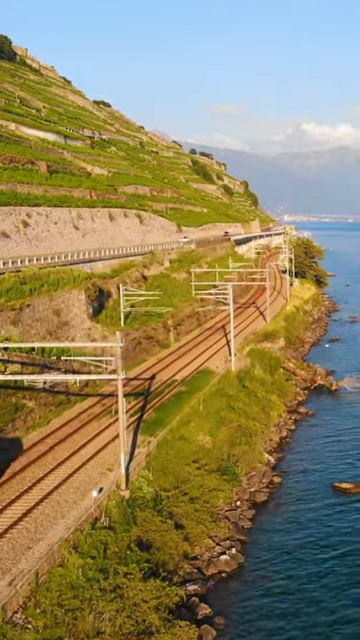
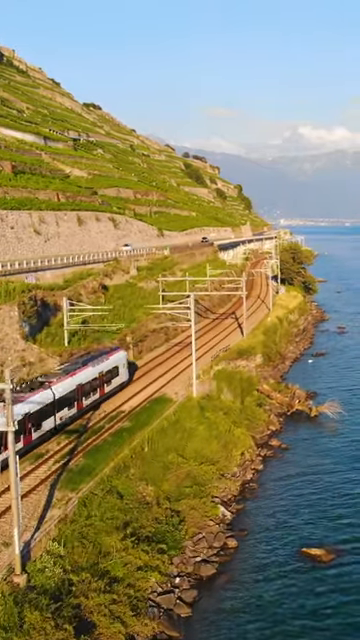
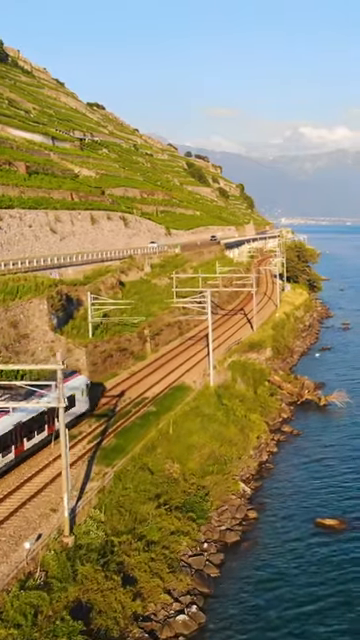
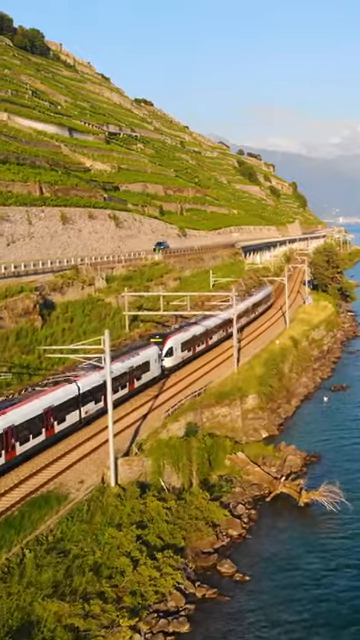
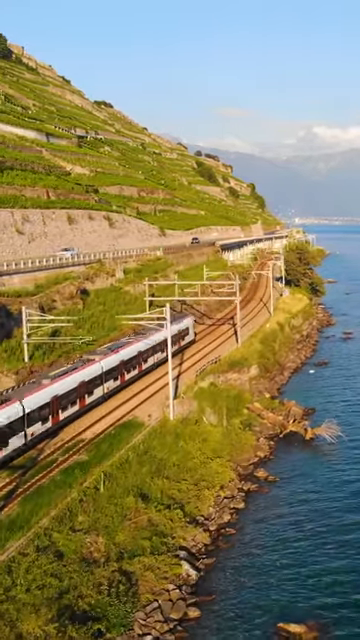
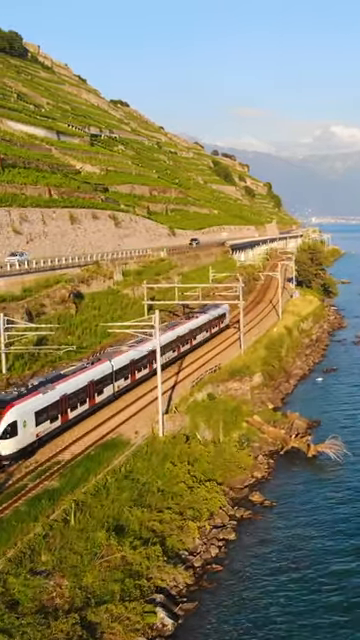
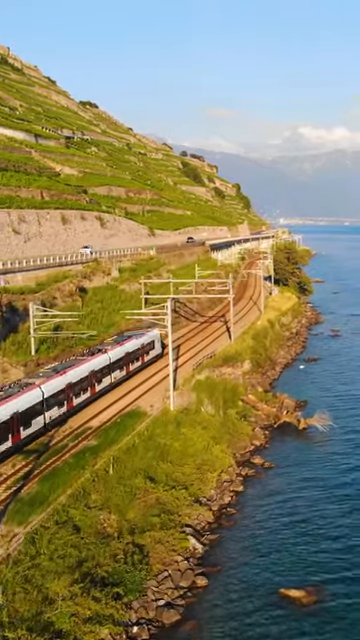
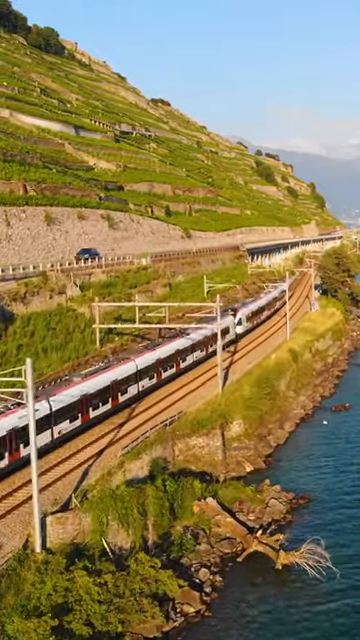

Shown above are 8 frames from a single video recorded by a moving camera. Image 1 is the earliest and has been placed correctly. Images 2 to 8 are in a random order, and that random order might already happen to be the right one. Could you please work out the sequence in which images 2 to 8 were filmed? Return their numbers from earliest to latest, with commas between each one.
3, 2, 7, 5, 6, 4, 8
